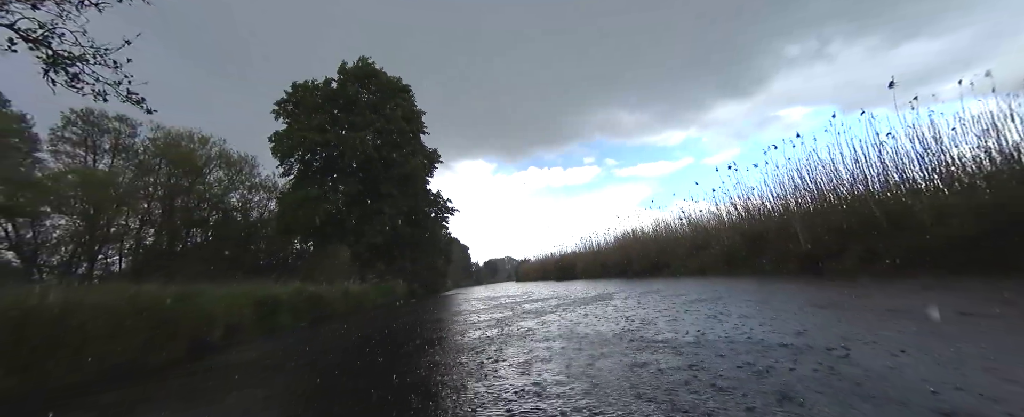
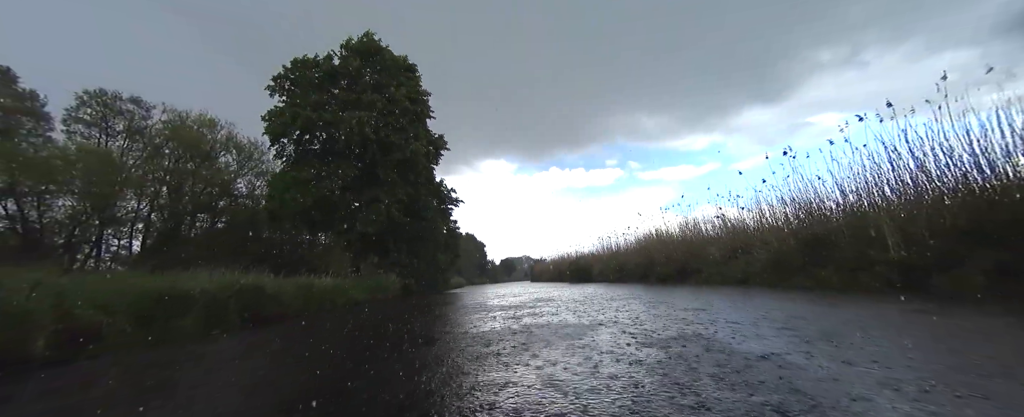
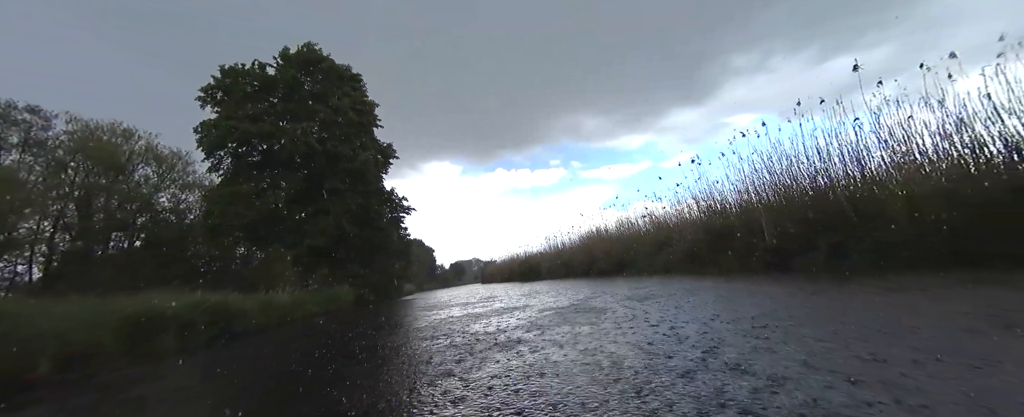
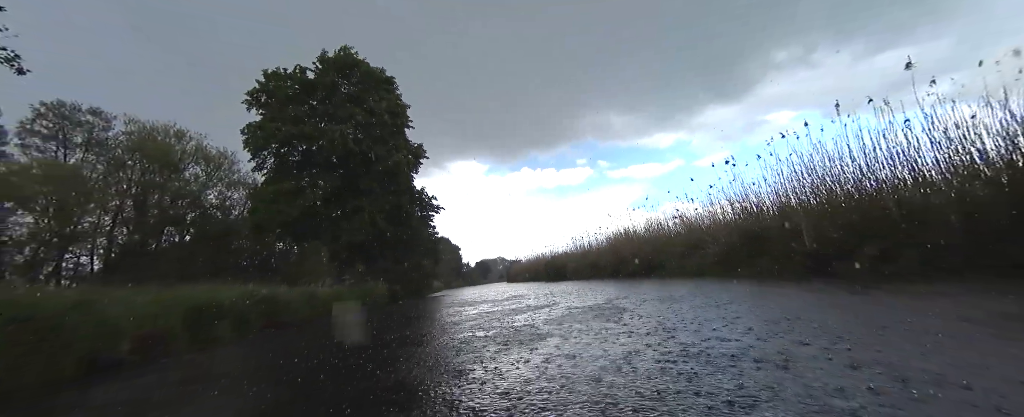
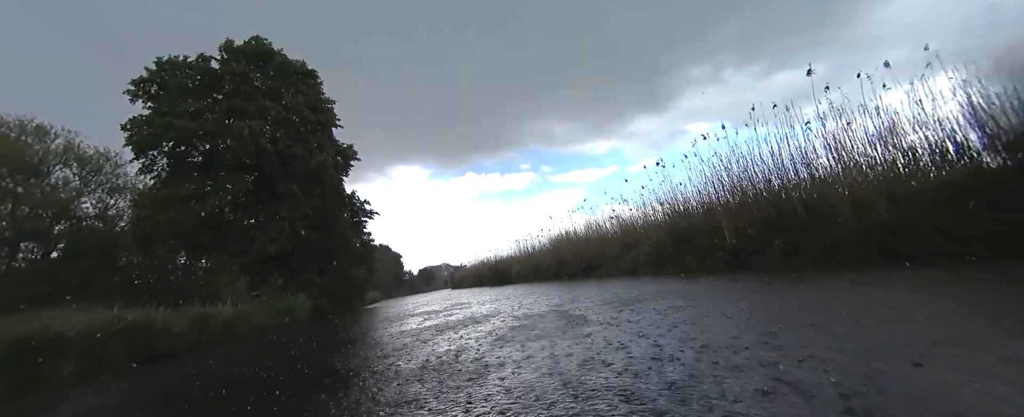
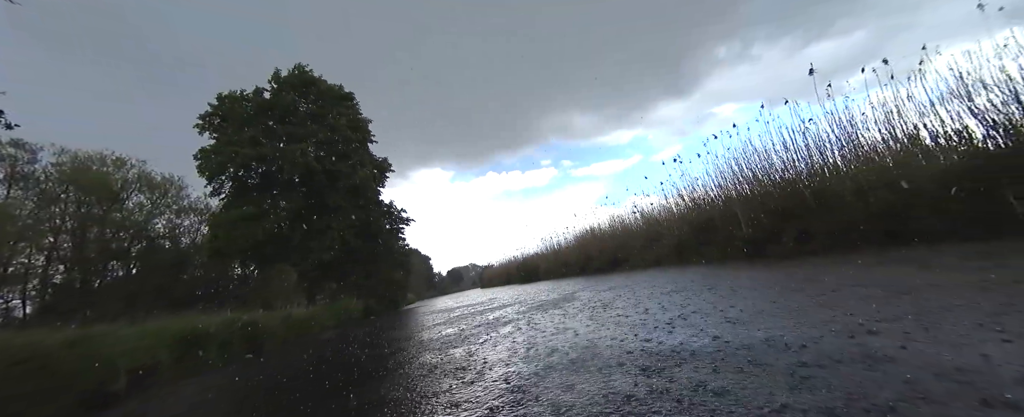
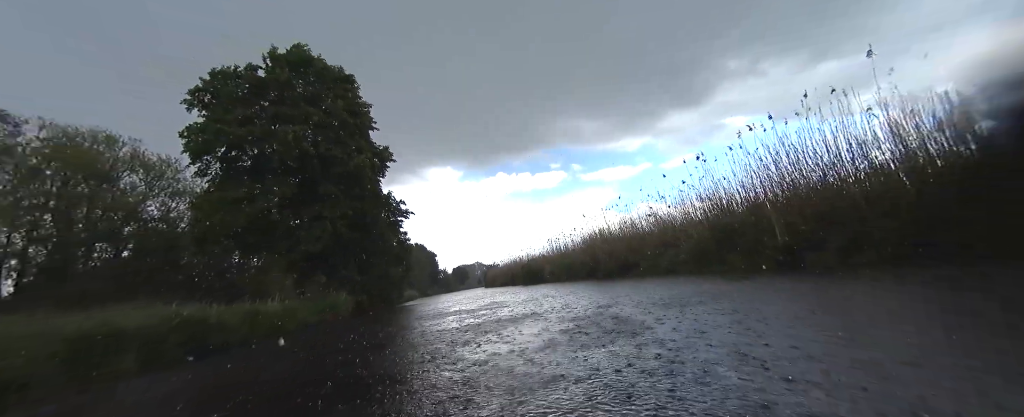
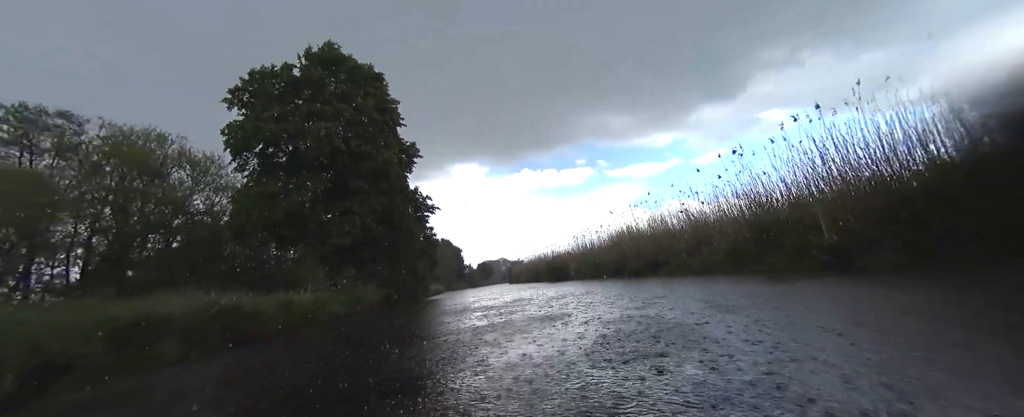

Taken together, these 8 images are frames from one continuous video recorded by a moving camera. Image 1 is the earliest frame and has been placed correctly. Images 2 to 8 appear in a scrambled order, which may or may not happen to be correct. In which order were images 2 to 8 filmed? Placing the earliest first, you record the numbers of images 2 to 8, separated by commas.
6, 4, 3, 5, 7, 8, 2
